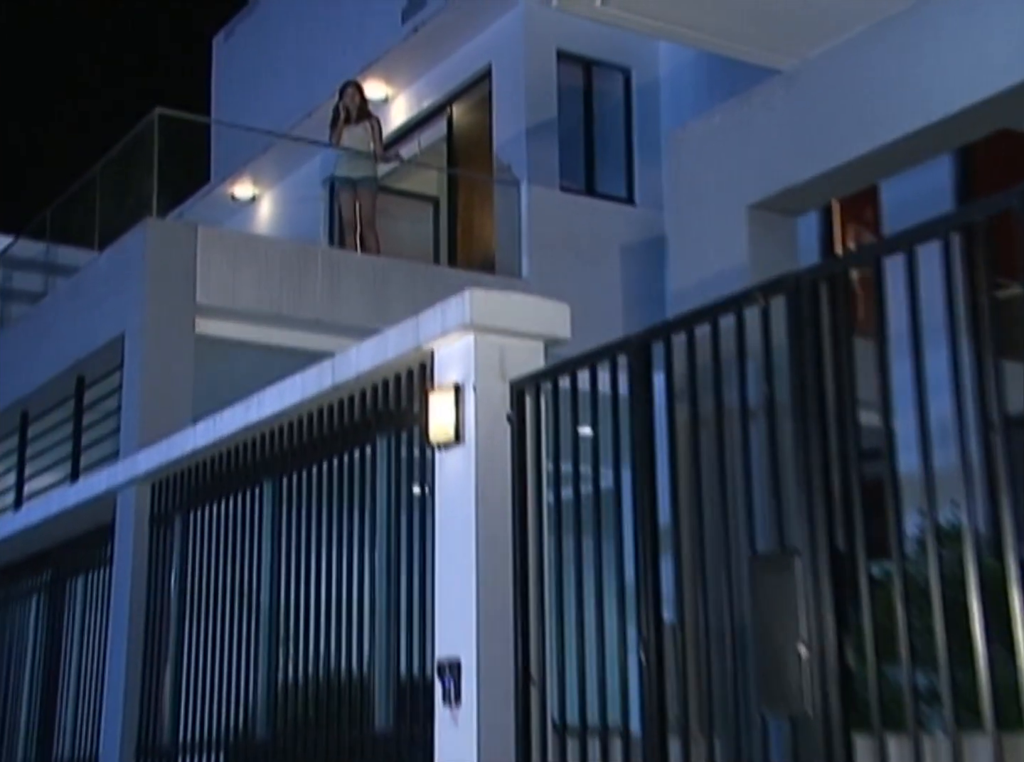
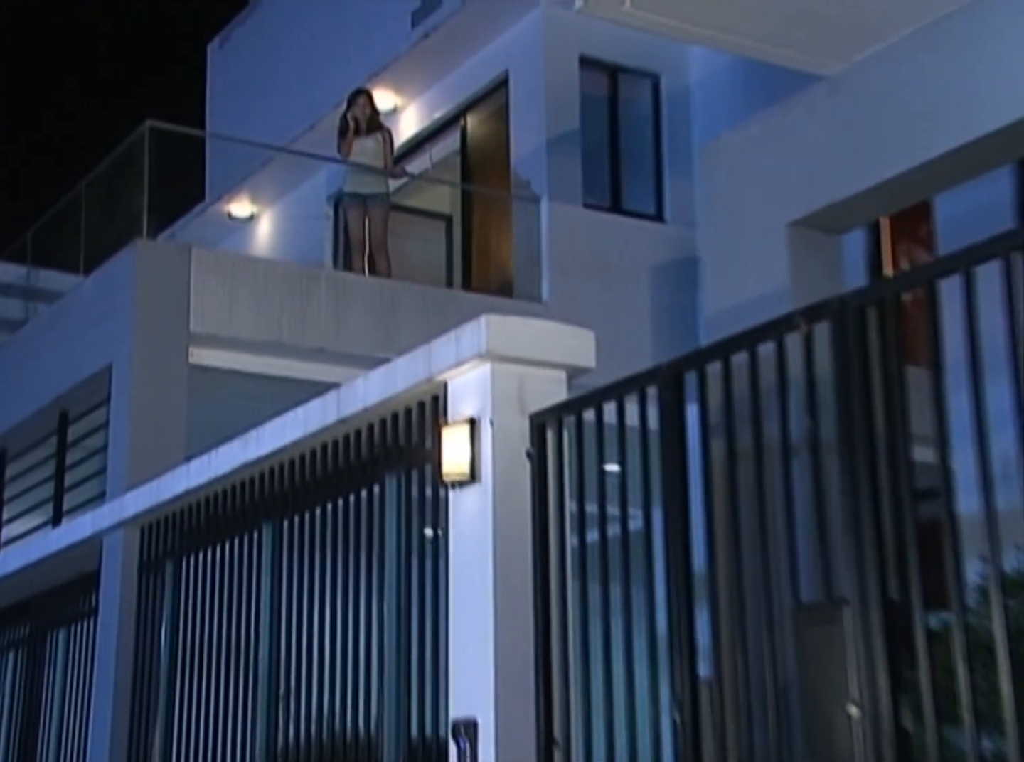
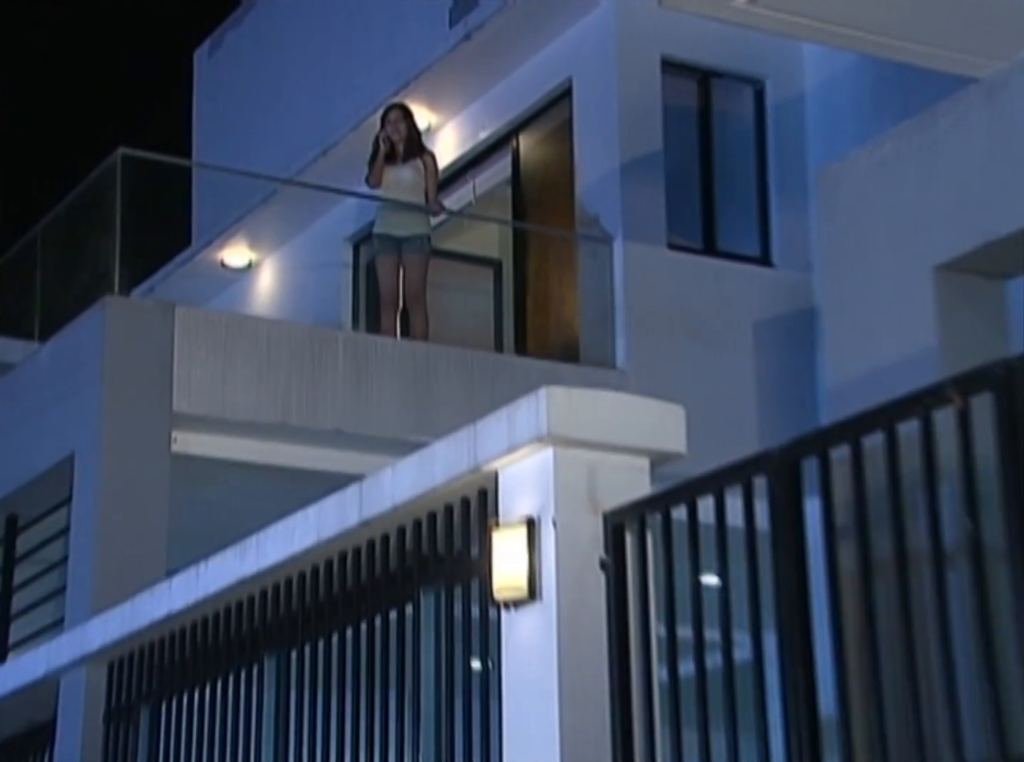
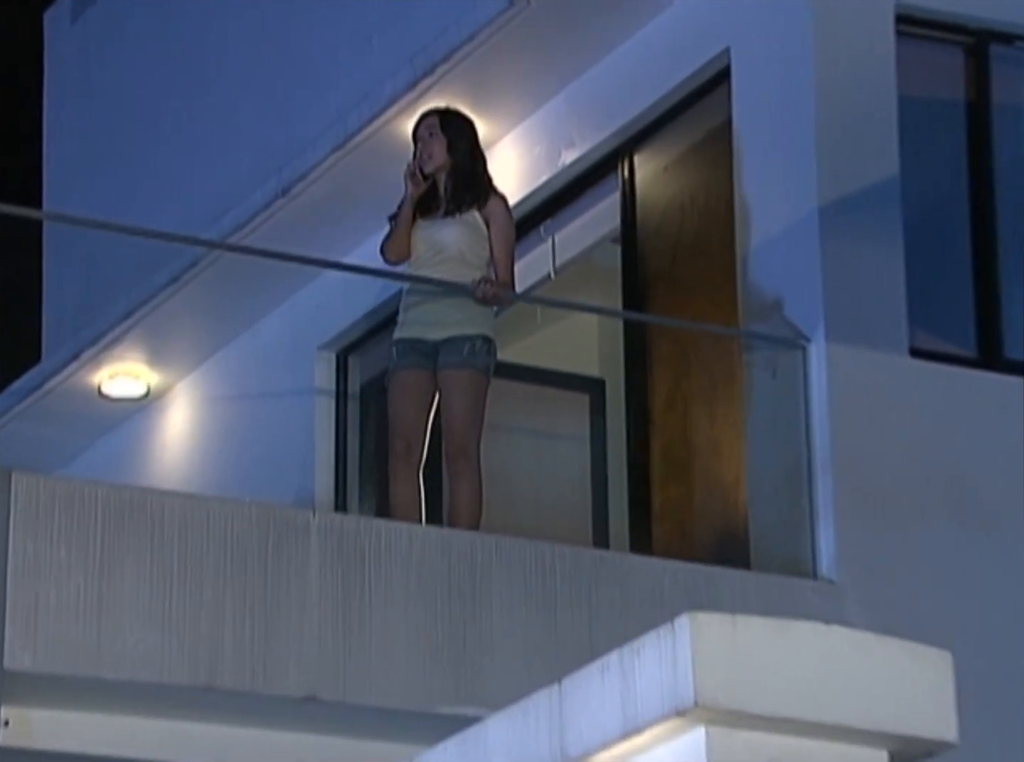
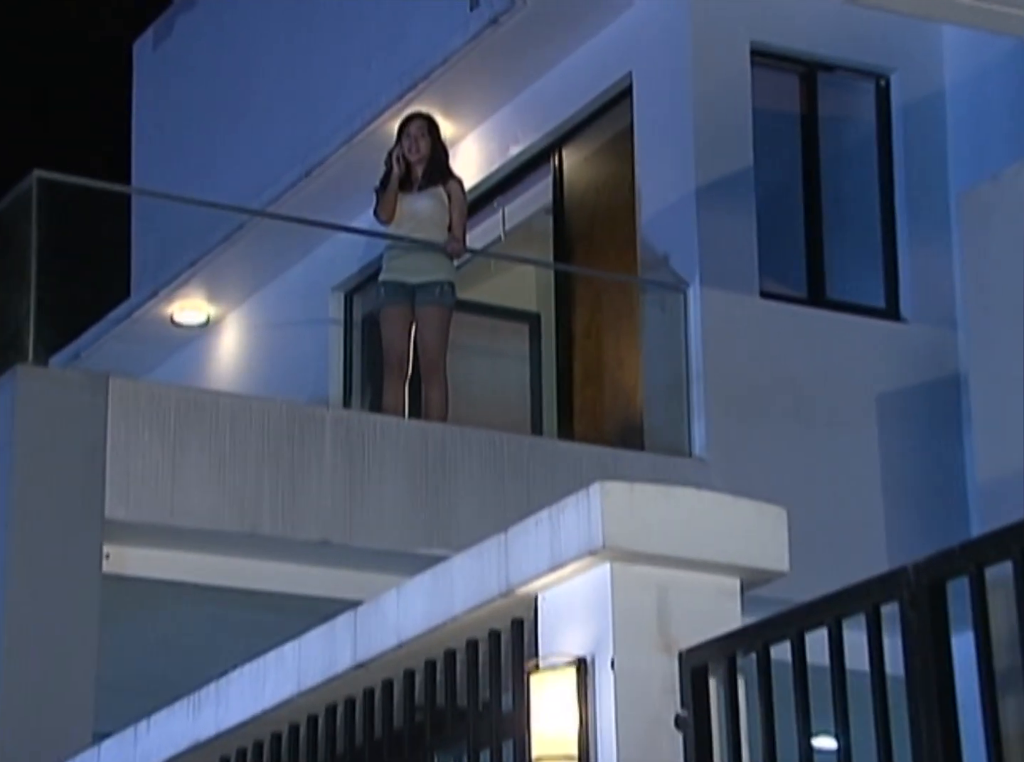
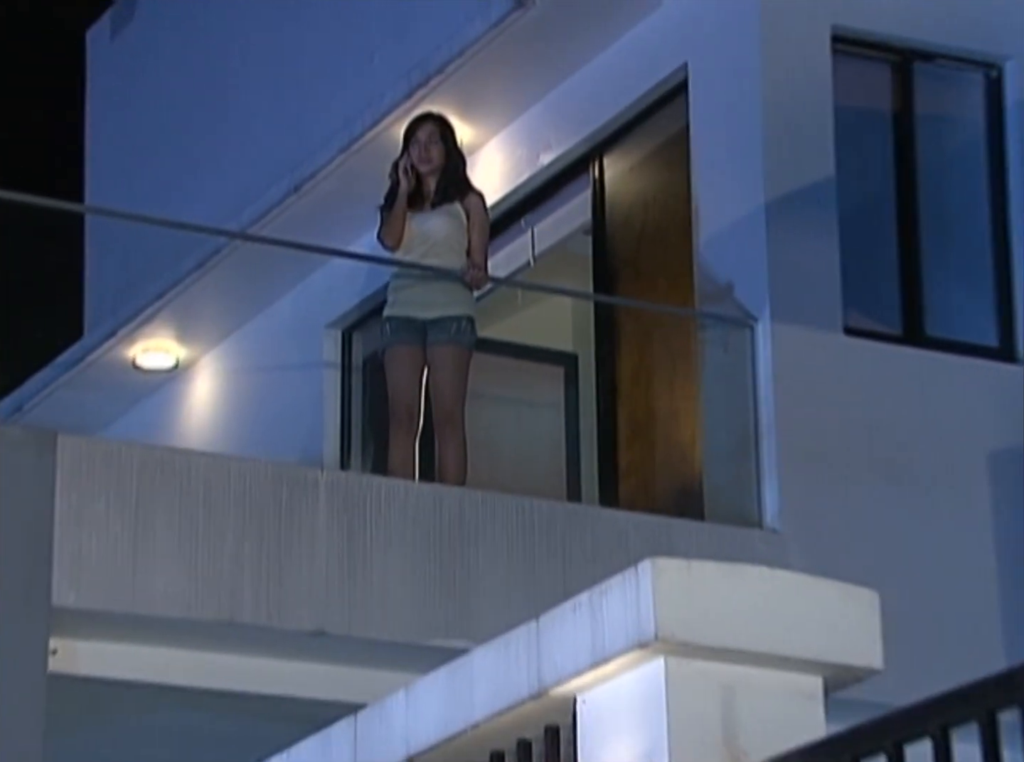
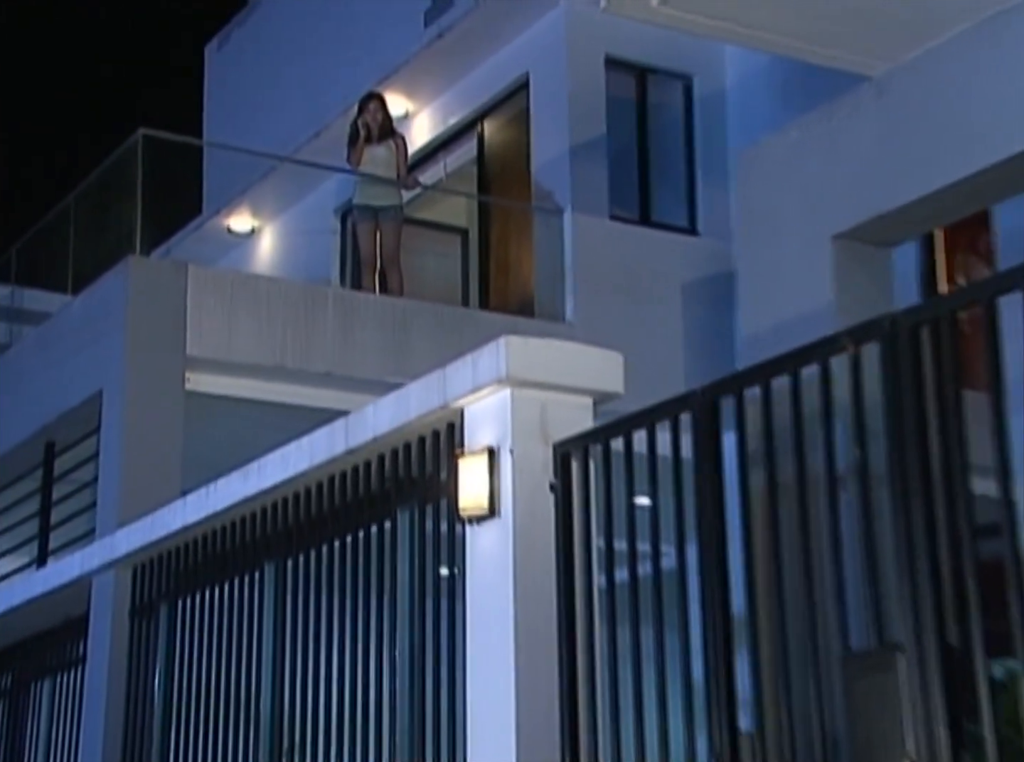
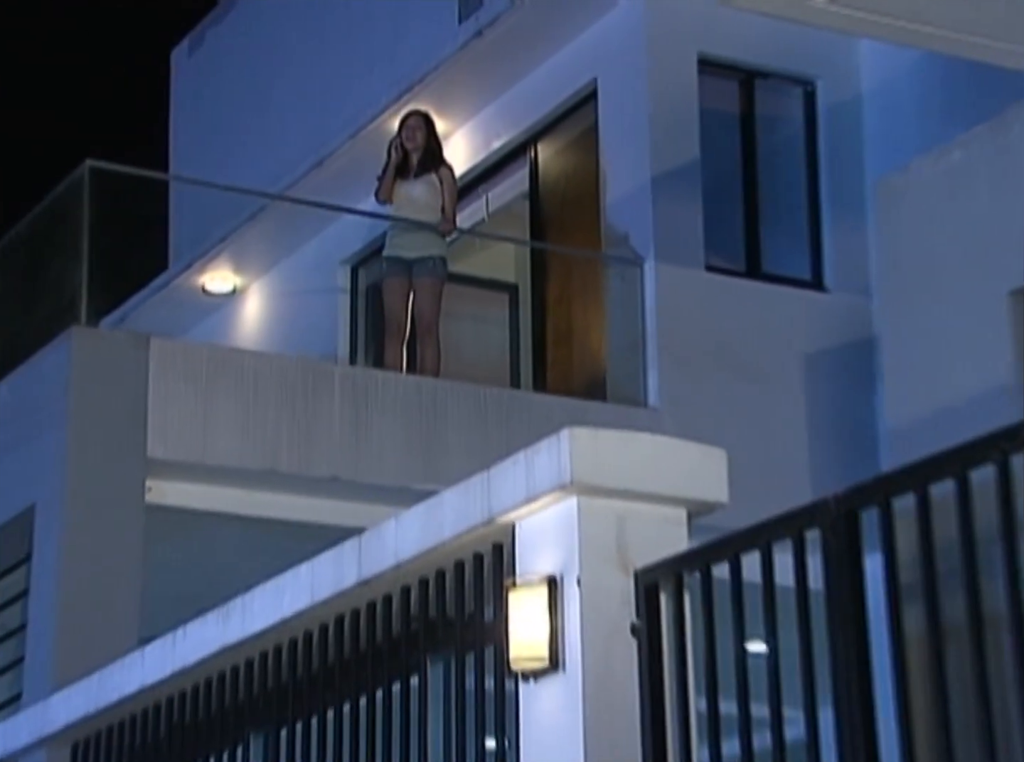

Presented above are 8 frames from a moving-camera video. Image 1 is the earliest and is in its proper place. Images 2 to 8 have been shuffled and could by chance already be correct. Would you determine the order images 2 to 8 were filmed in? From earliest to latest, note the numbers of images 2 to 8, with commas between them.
2, 7, 3, 8, 5, 6, 4
